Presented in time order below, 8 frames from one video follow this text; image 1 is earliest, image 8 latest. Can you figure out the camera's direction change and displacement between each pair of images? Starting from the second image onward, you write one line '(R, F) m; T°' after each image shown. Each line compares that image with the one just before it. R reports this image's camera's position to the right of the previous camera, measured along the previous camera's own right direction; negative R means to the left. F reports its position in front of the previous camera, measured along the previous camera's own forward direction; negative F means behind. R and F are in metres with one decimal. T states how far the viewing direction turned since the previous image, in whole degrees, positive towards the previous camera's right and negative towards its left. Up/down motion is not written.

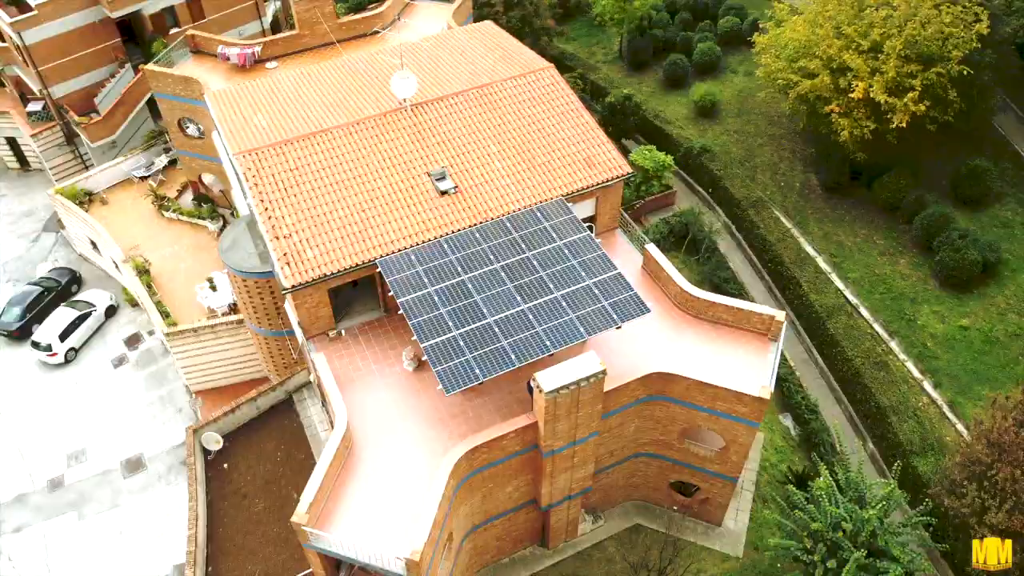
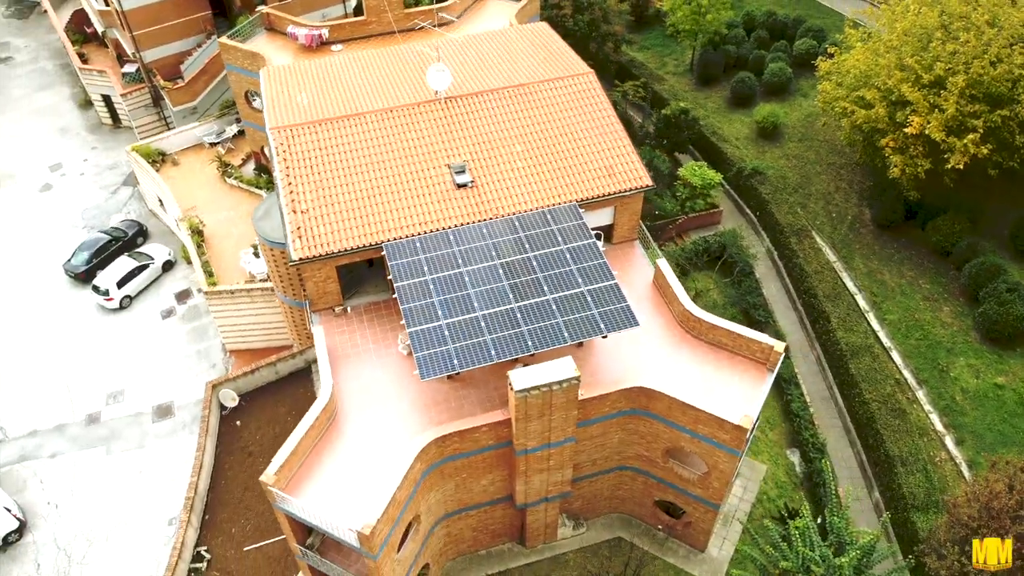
(+2.4, -0.2) m; -6°
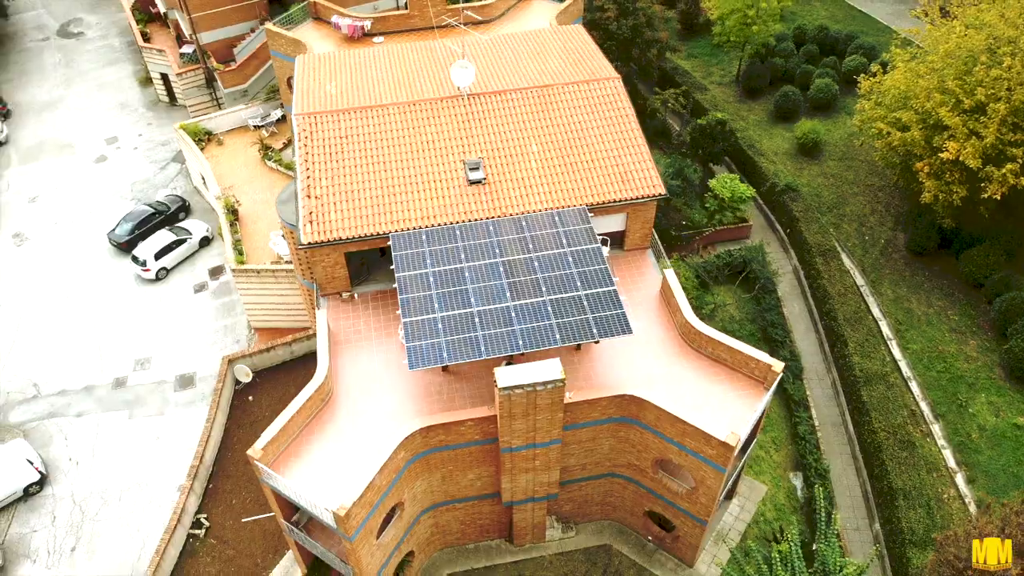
(+1.5, -0.1) m; -4°
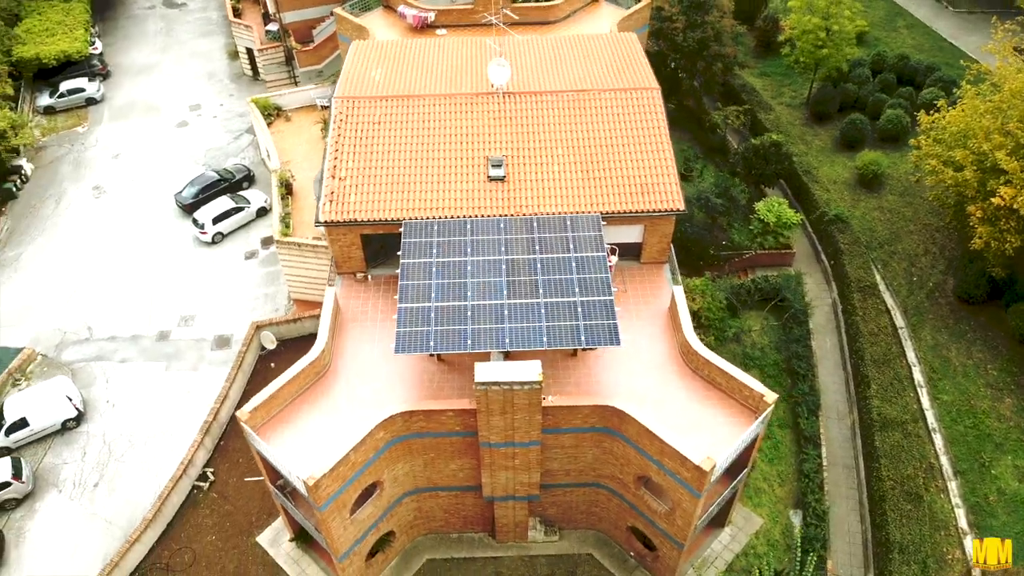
(+2.3, -0.1) m; -6°
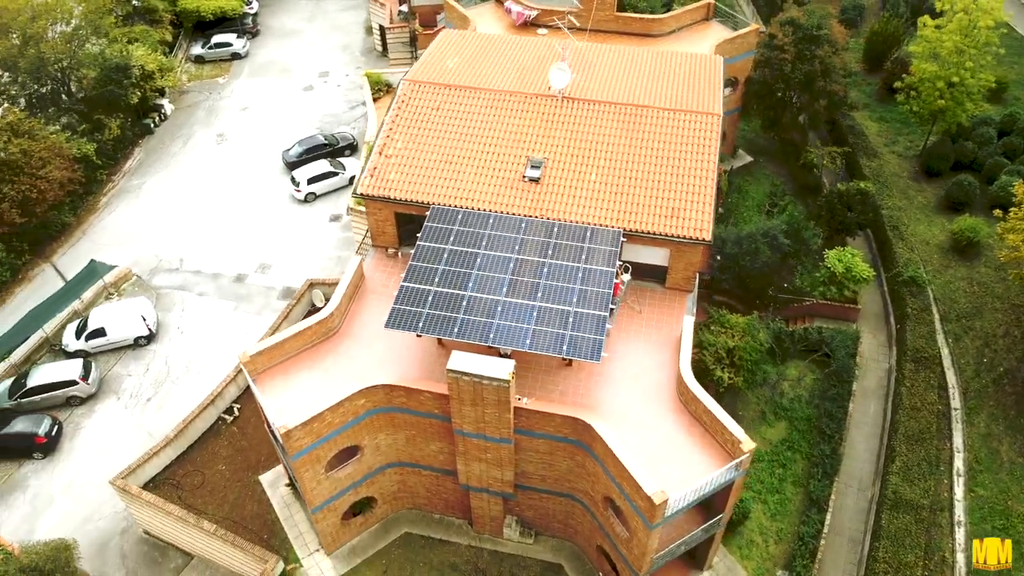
(+3.5, 0.0) m; -10°
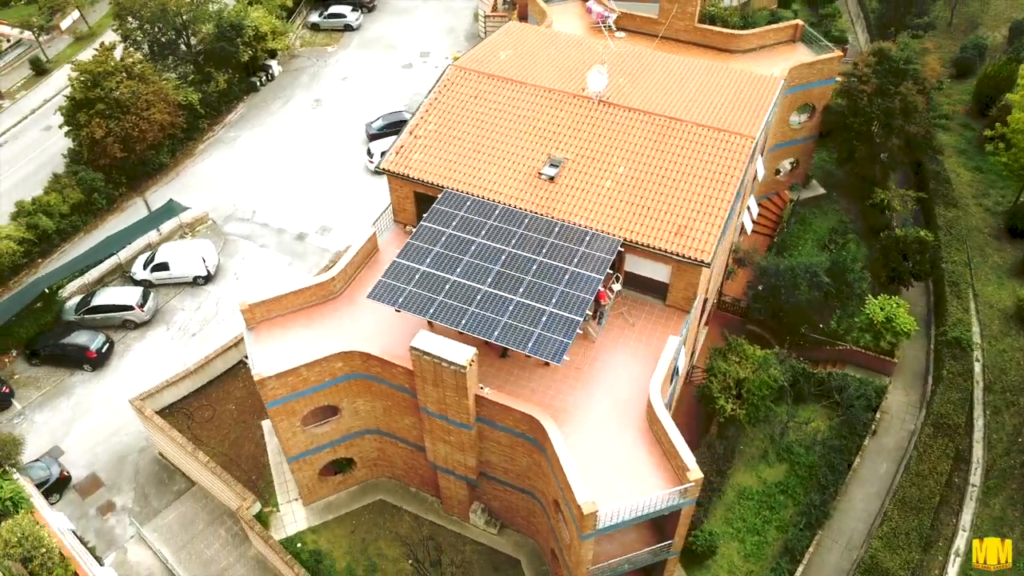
(+3.6, 0.0) m; -8°
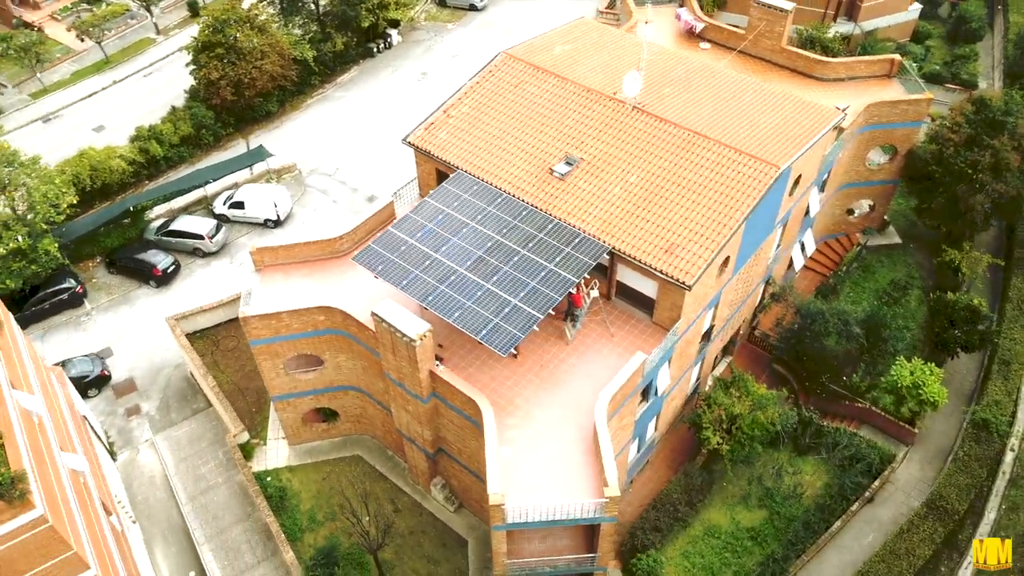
(+4.3, +0.1) m; -10°
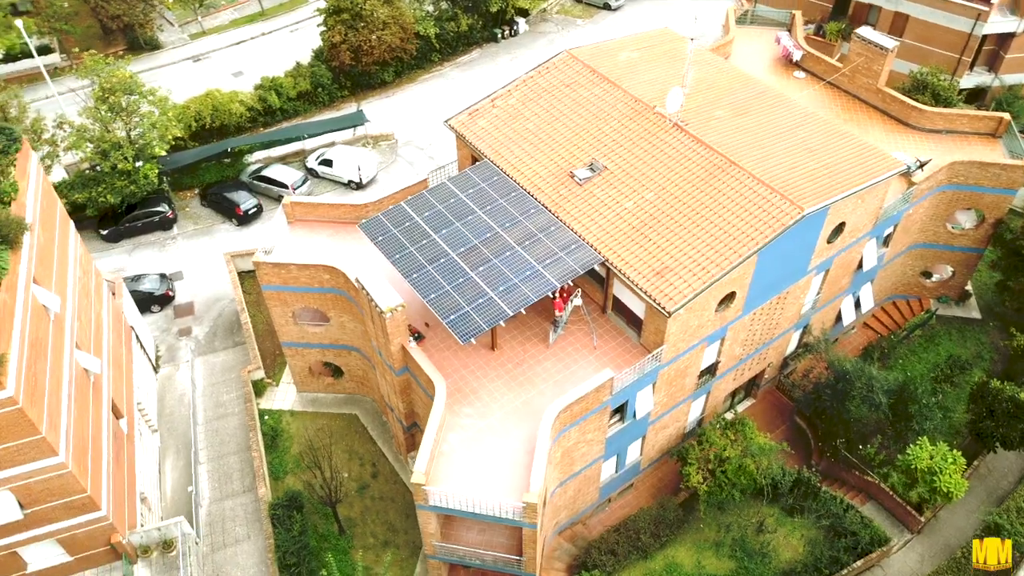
(+4.2, +0.2) m; -10°
